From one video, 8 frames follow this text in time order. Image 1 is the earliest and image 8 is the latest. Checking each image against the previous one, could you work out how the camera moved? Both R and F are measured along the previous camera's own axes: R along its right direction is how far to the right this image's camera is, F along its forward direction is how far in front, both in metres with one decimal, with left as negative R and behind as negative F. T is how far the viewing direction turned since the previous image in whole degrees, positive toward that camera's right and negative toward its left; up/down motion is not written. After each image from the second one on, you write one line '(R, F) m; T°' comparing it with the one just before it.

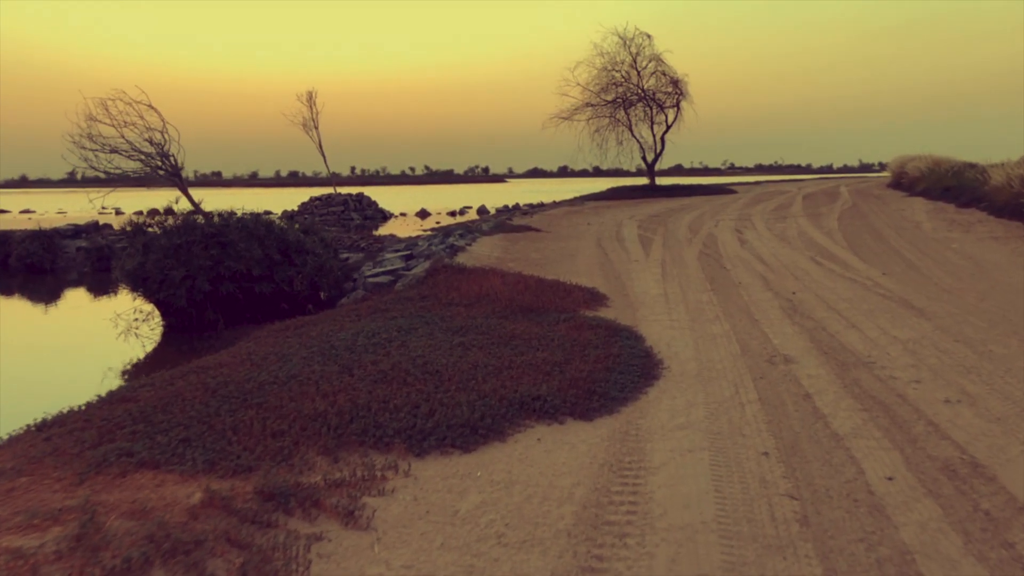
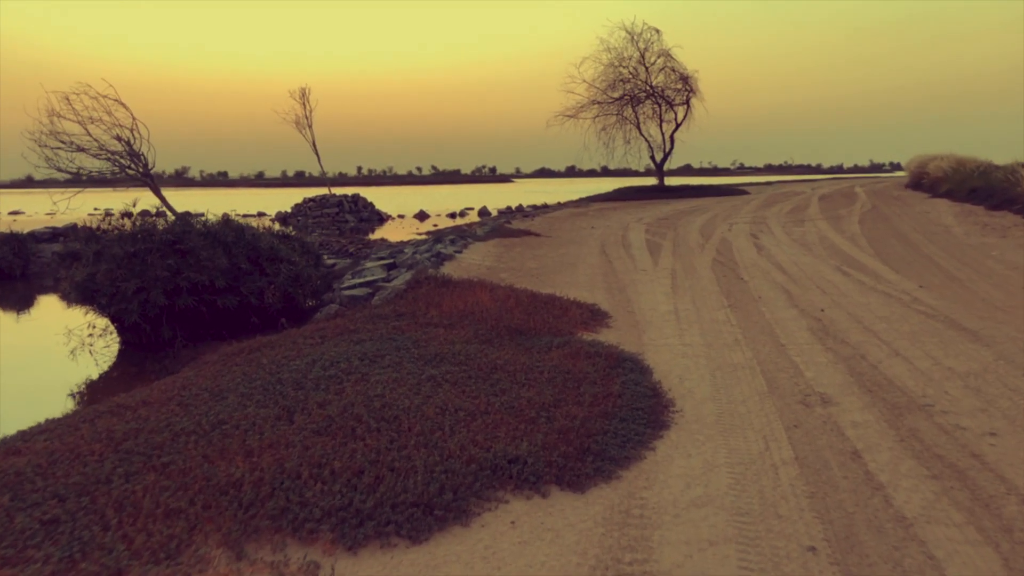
(+0.2, +1.3) m; -1°
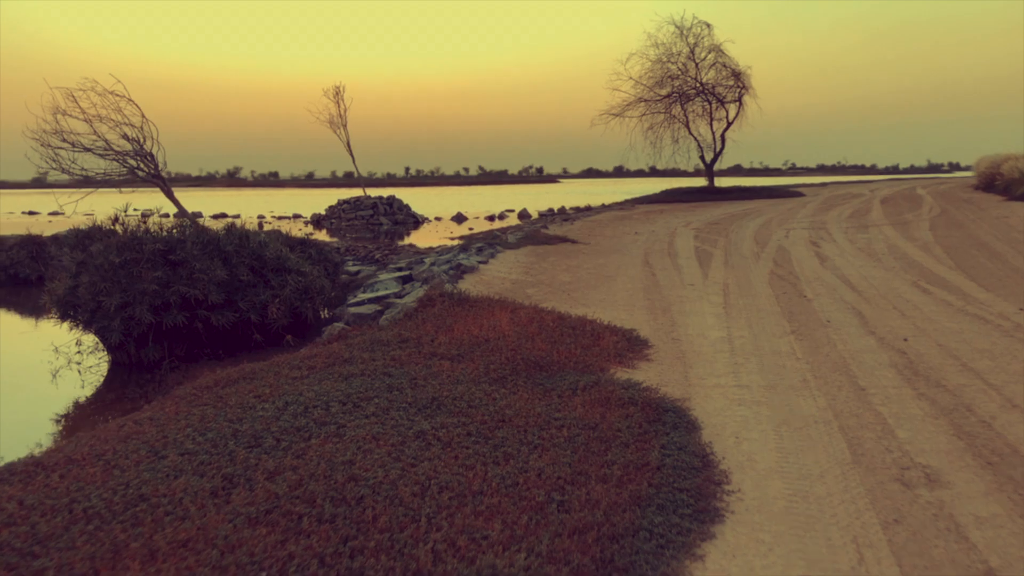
(+0.2, +1.4) m; -3°
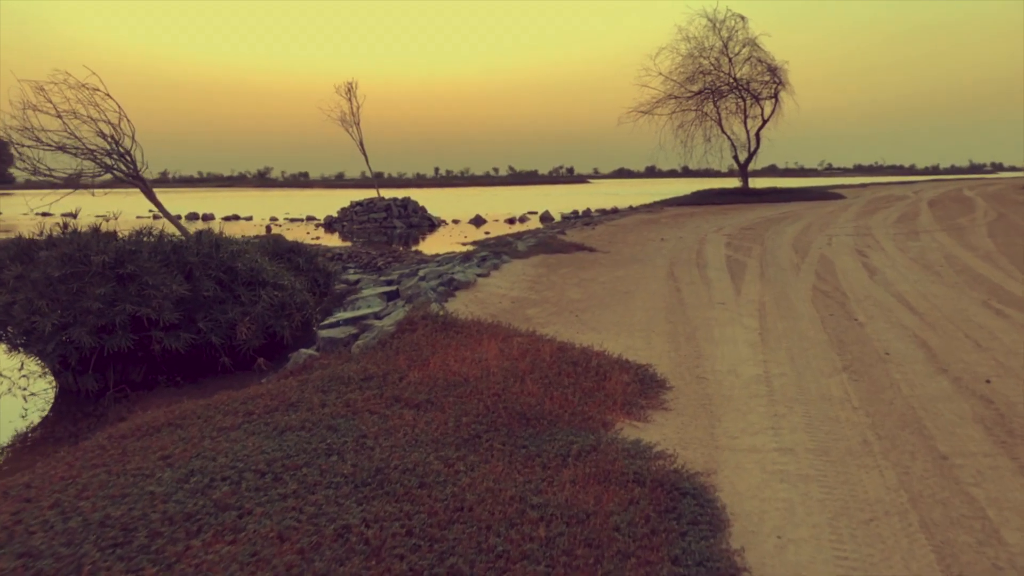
(+0.3, +1.5) m; -2°
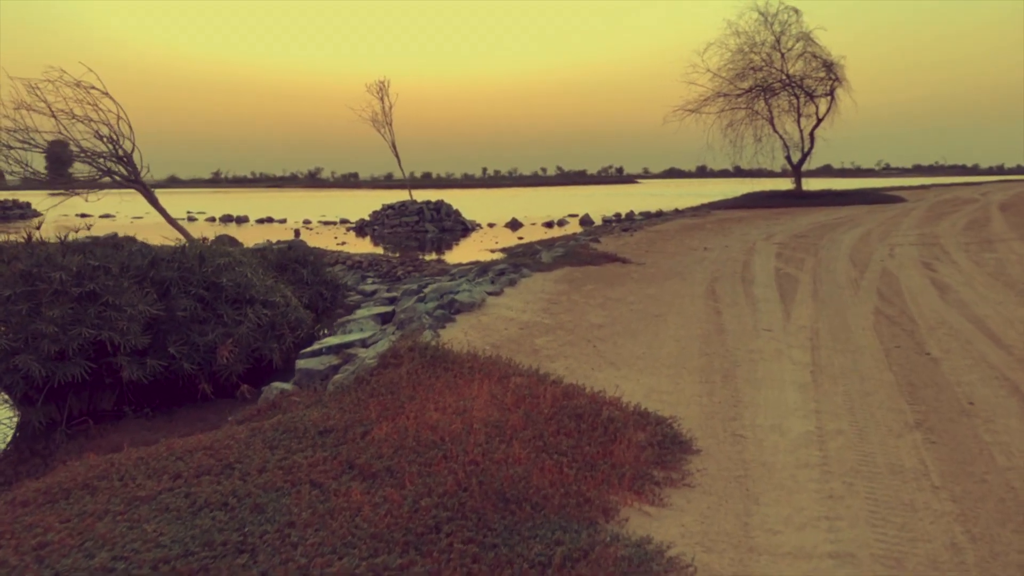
(+0.4, +1.3) m; -3°
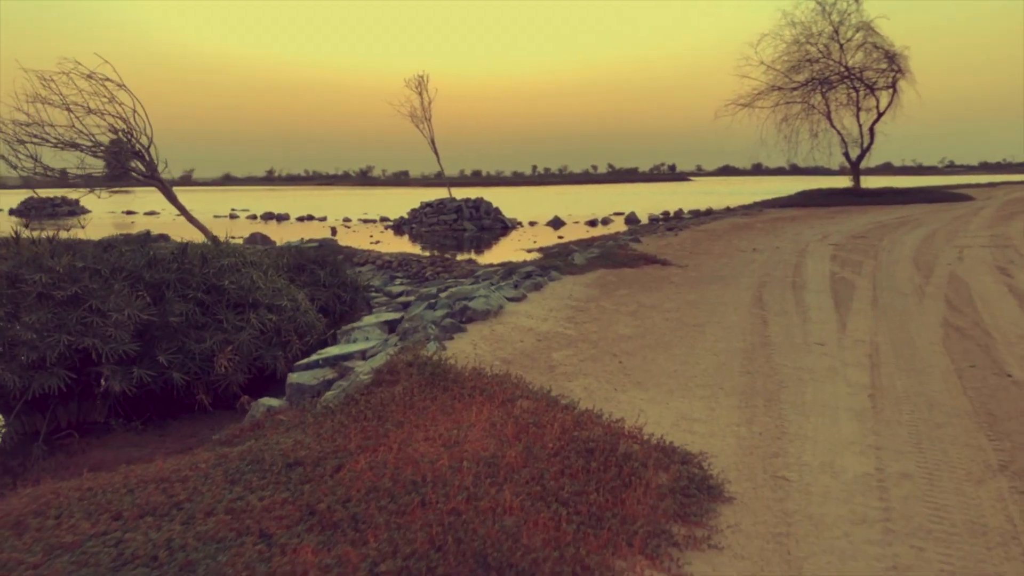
(+0.3, +0.8) m; -3°
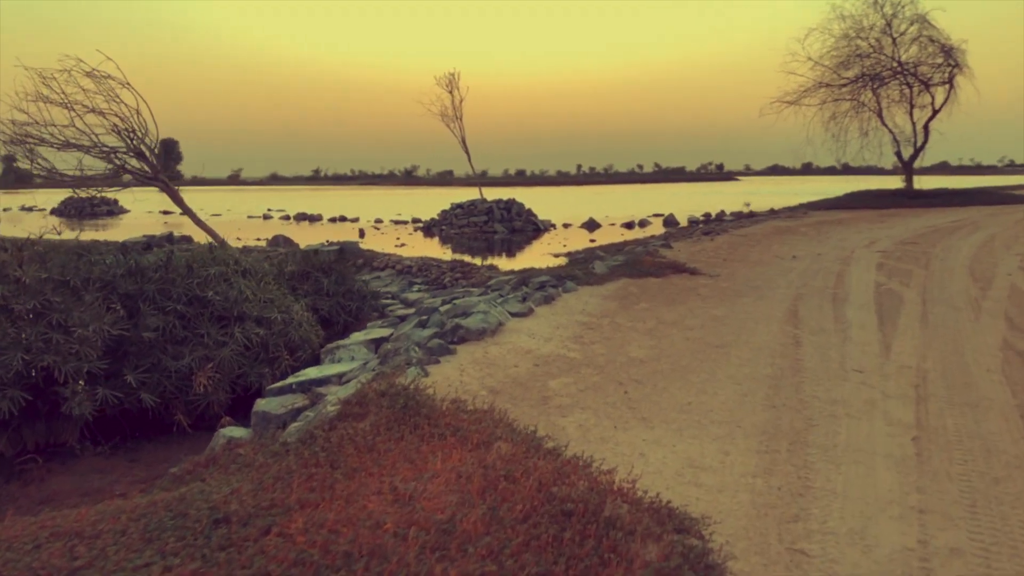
(+0.4, +0.8) m; -3°
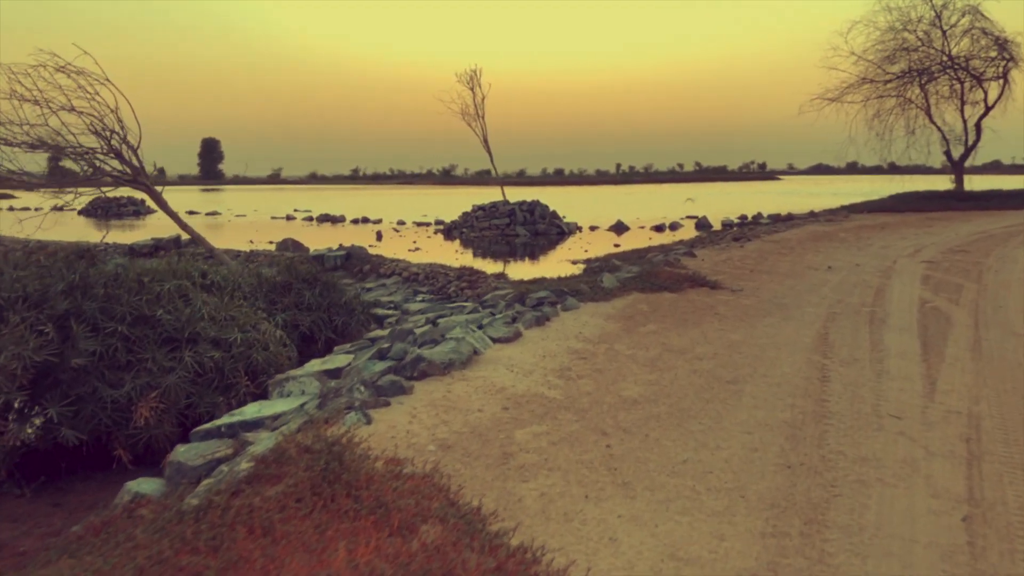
(+0.5, +1.0) m; -3°
